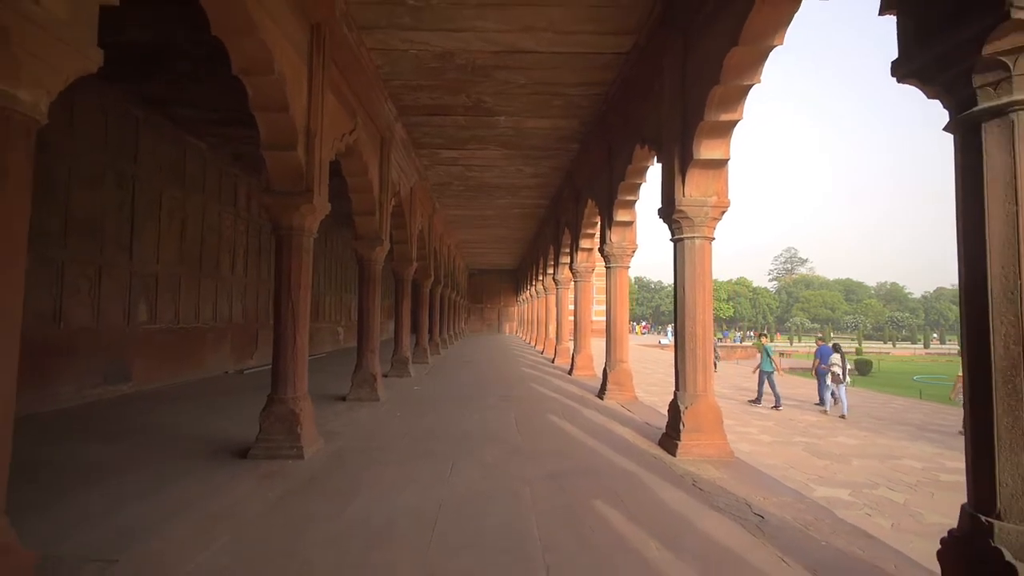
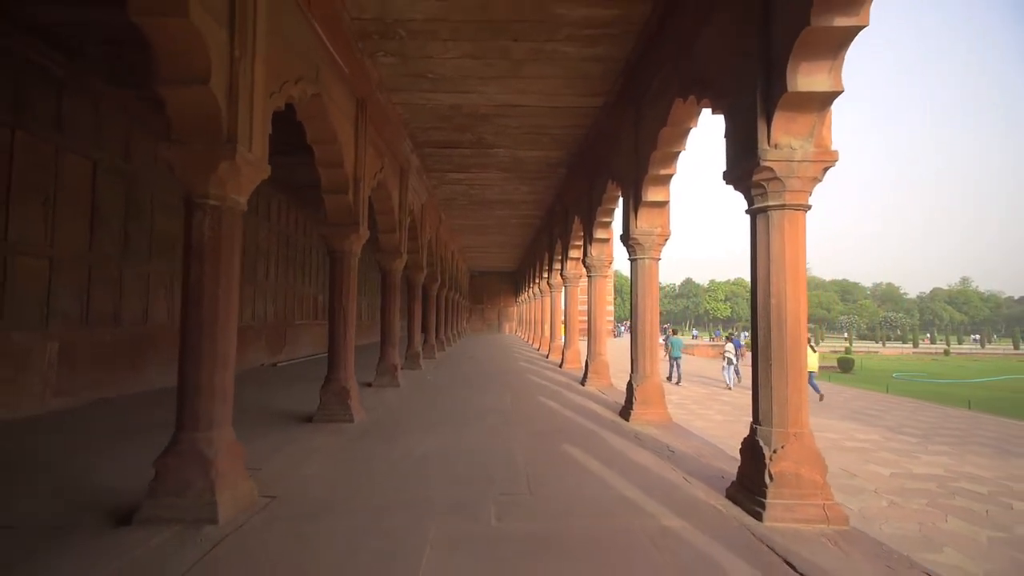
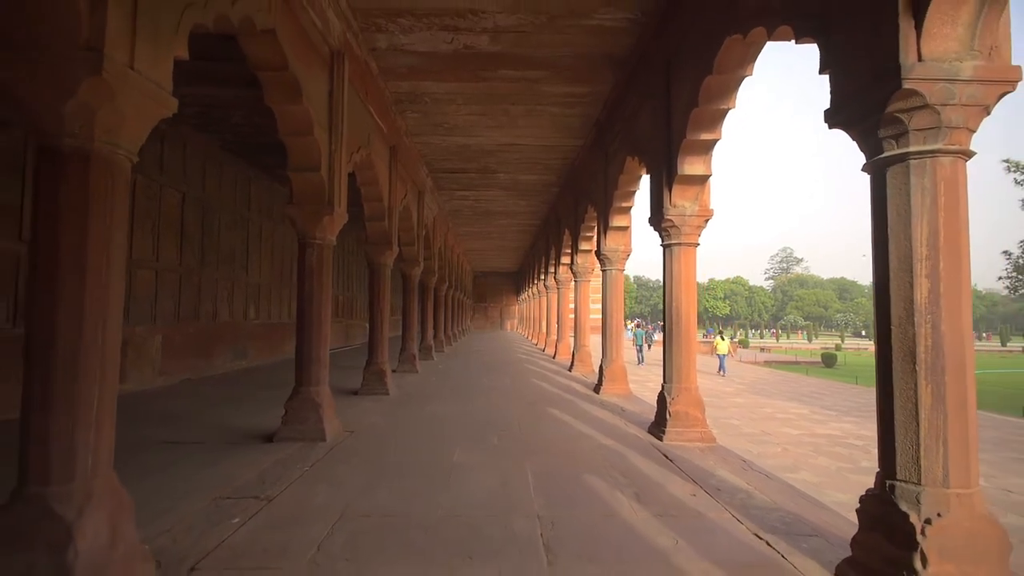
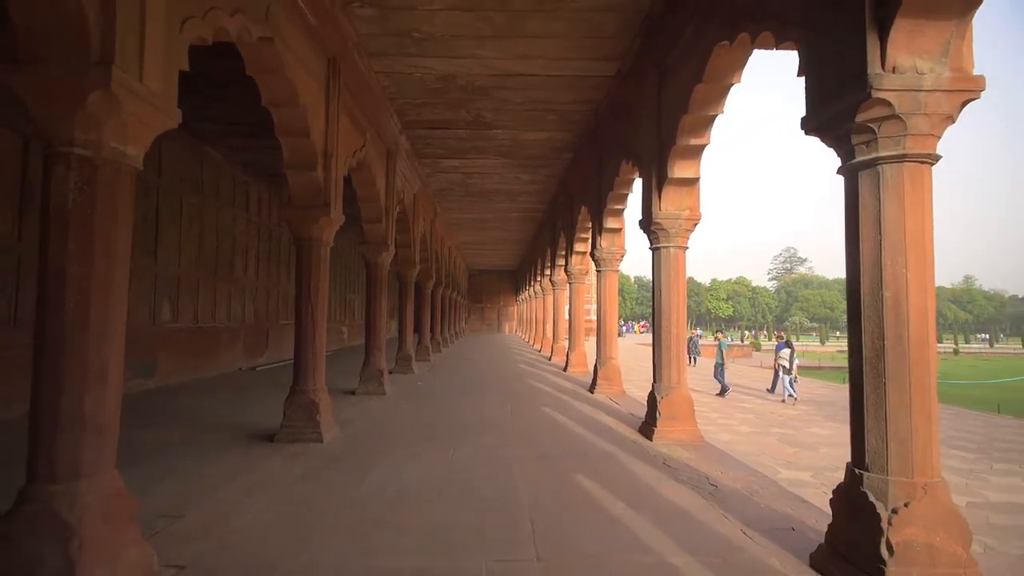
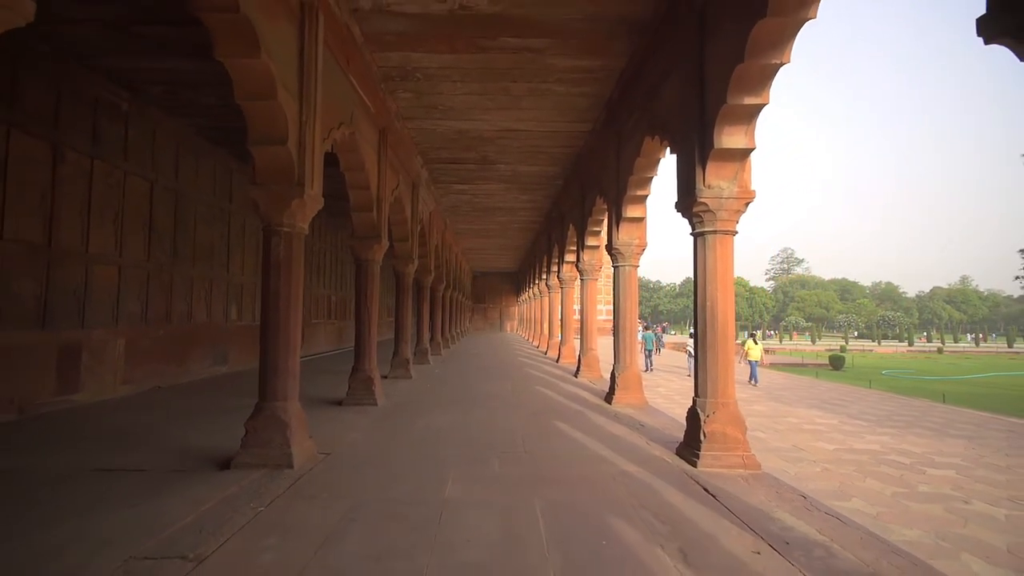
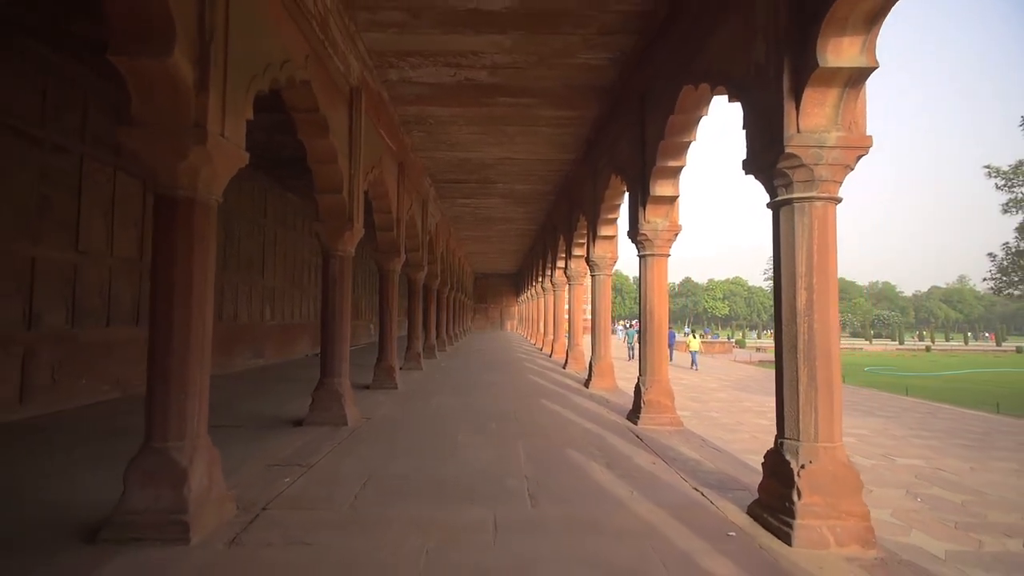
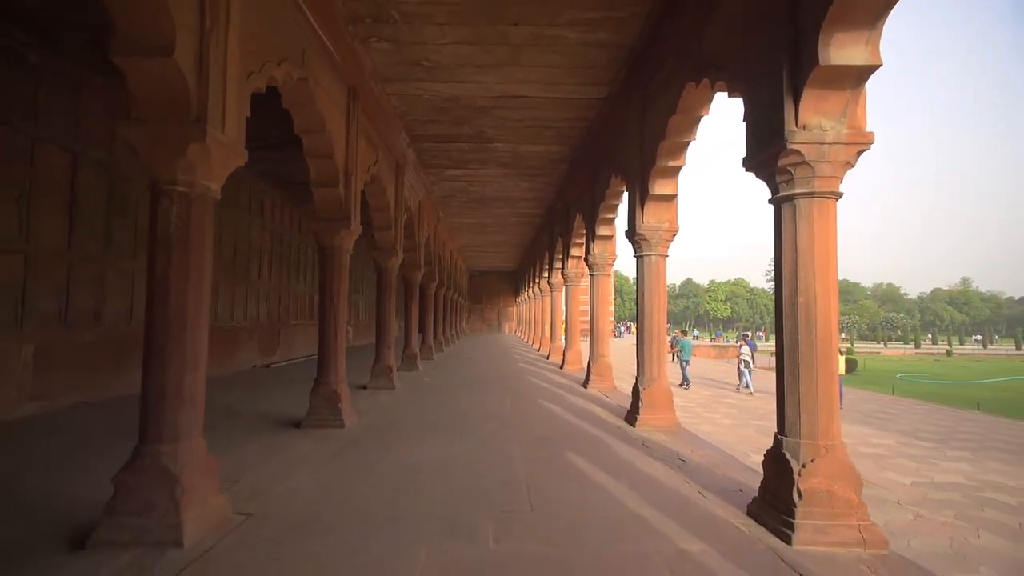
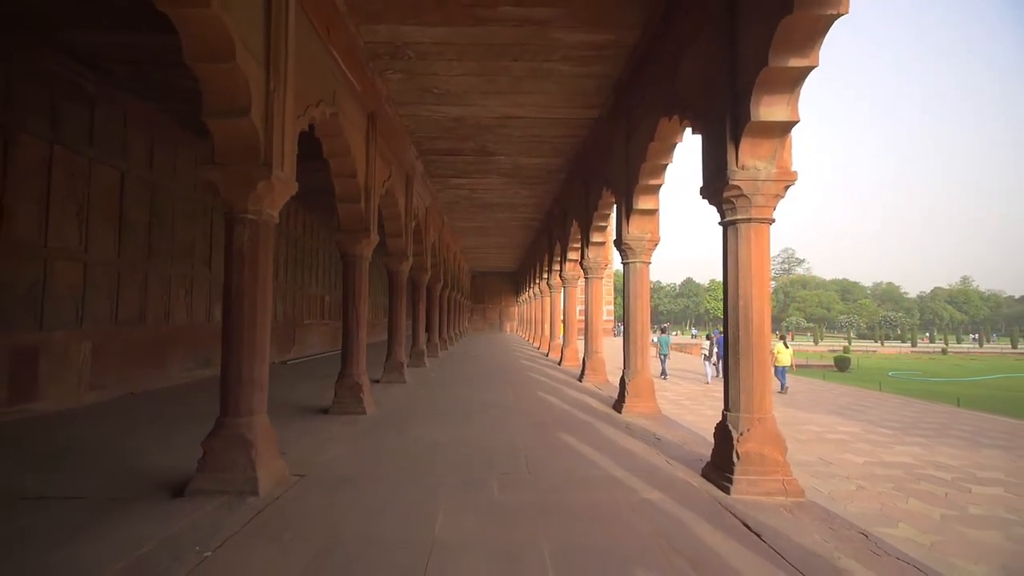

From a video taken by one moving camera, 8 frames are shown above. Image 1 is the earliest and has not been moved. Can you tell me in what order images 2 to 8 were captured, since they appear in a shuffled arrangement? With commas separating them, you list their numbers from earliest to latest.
4, 7, 2, 8, 5, 3, 6
